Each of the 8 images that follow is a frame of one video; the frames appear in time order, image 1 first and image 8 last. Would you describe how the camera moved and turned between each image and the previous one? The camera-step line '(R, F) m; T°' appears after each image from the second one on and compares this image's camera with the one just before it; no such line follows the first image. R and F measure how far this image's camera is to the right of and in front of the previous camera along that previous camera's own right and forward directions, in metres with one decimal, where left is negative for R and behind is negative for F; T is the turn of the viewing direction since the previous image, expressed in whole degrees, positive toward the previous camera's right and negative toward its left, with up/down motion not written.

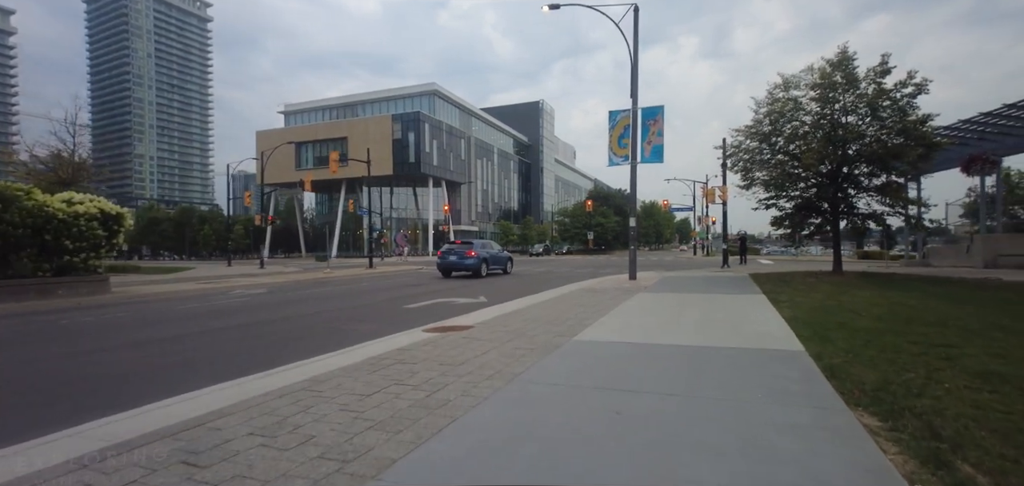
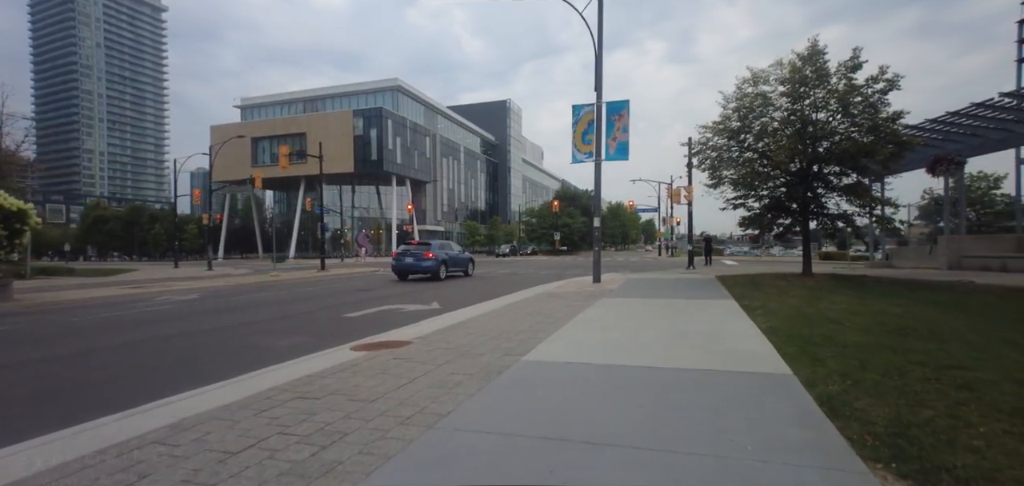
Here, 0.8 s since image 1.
(+0.5, +1.4) m; +4°
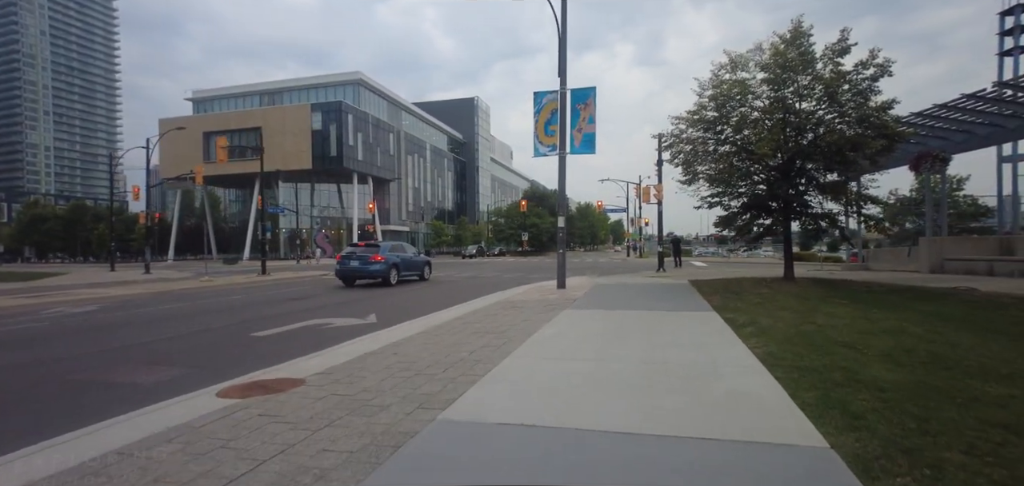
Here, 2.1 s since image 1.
(+0.6, +2.1) m; +4°
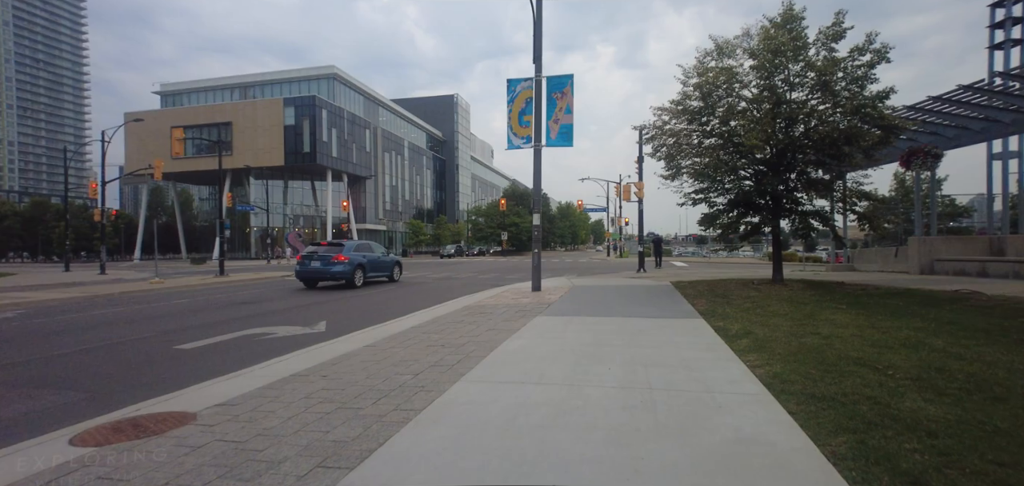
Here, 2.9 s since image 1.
(+0.4, +1.4) m; +2°
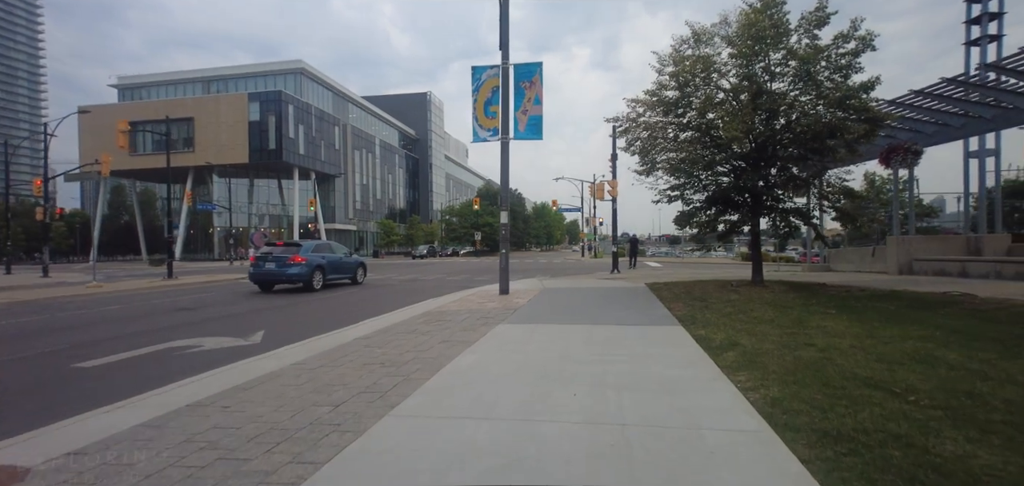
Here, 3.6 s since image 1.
(+0.3, +1.2) m; +3°
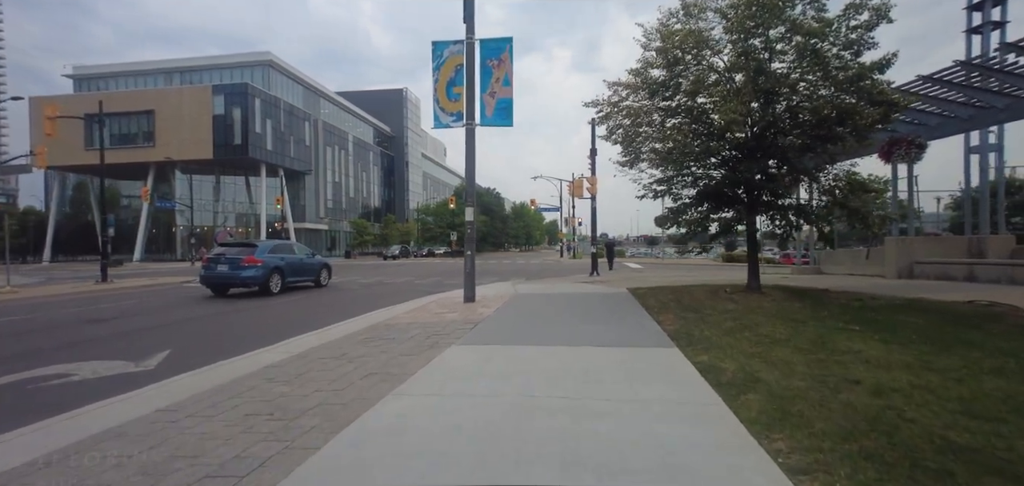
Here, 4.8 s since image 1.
(+0.4, +1.8) m; +2°
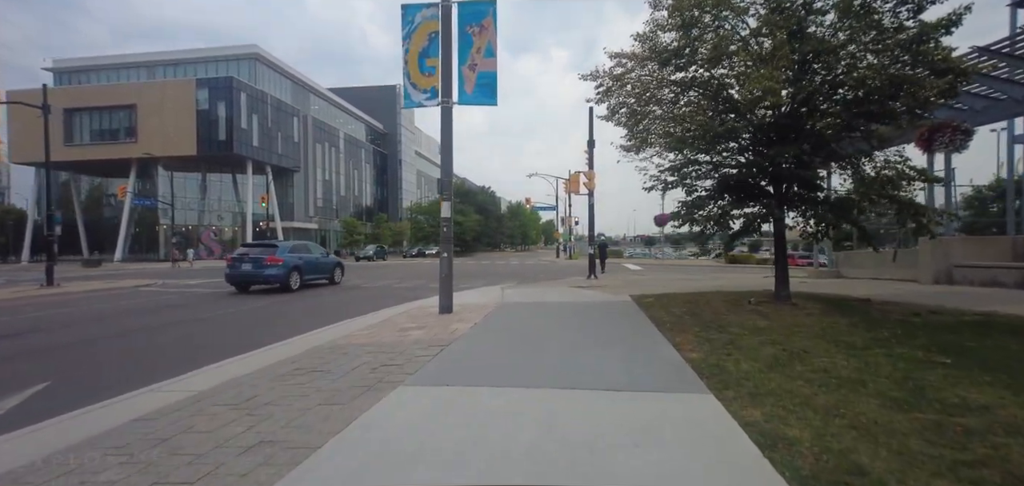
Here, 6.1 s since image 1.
(+0.3, +2.1) m; 0°
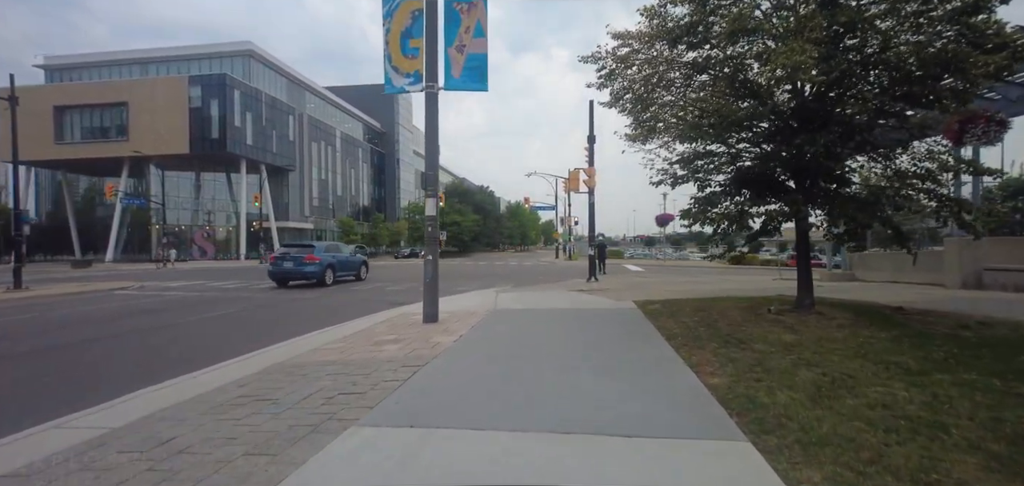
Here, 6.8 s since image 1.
(+0.2, +1.1) m; 0°
